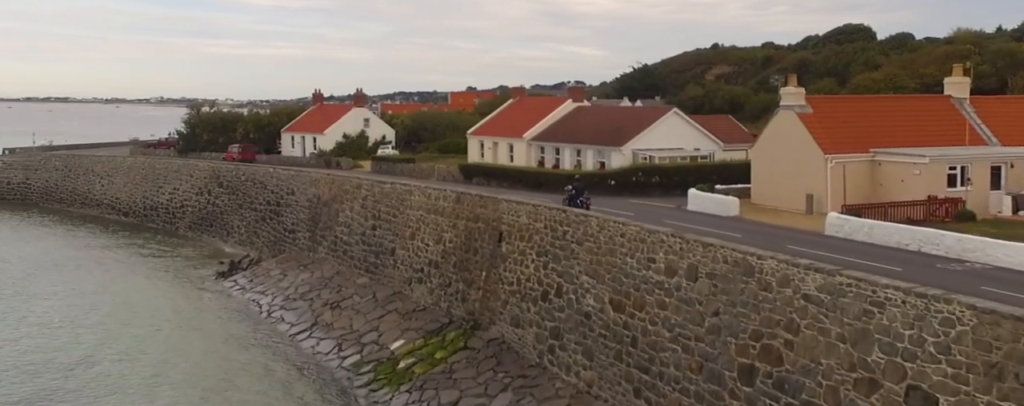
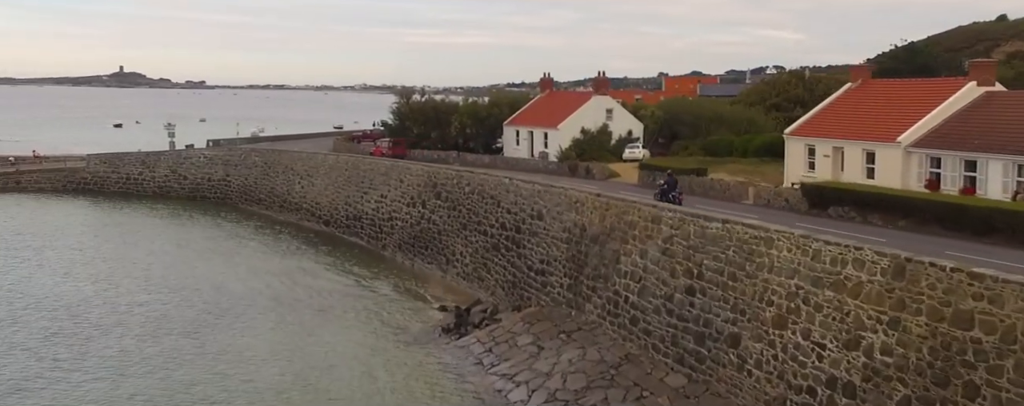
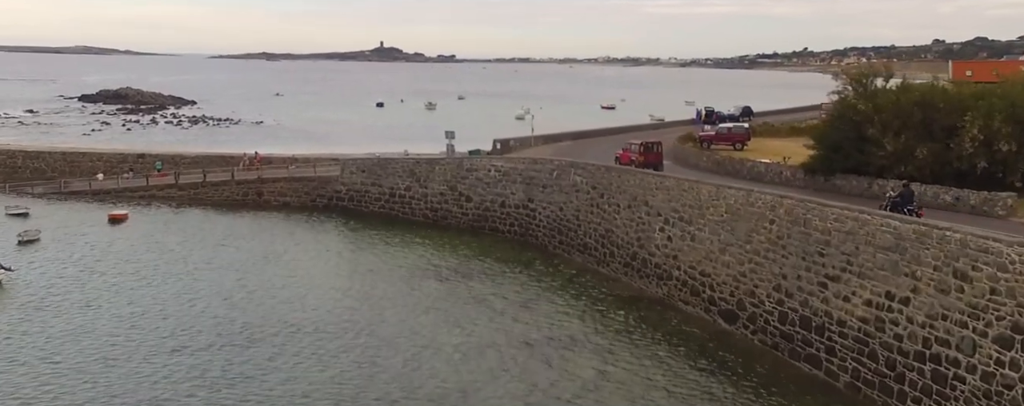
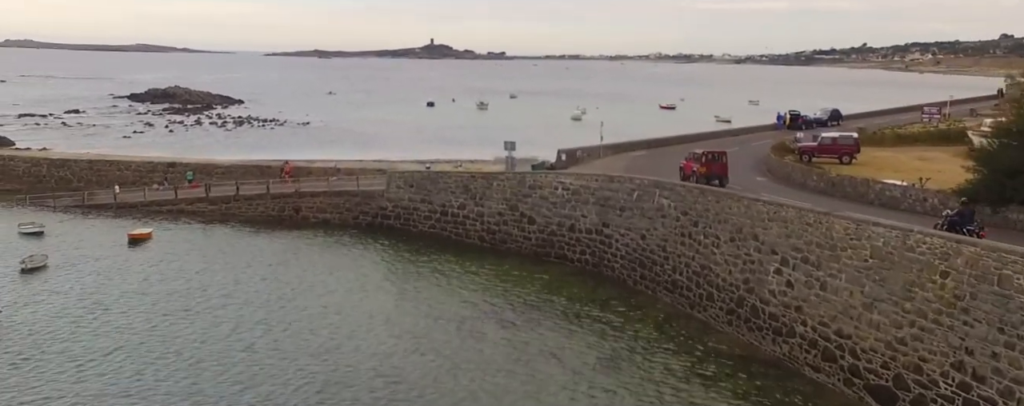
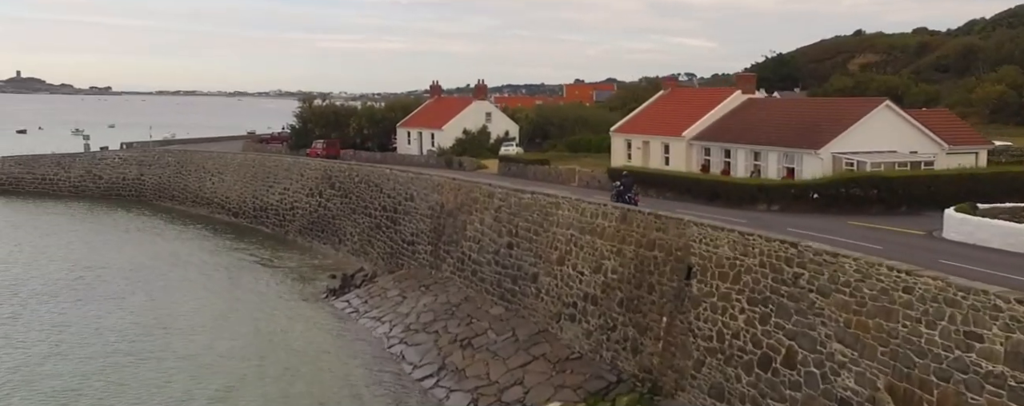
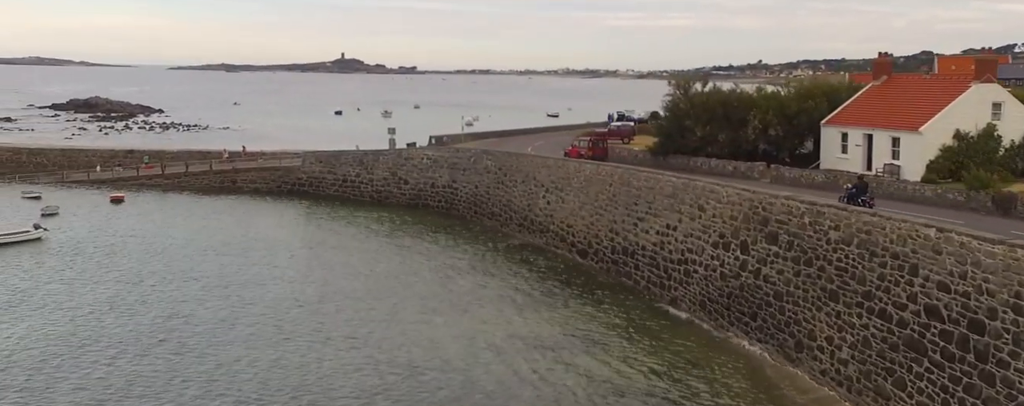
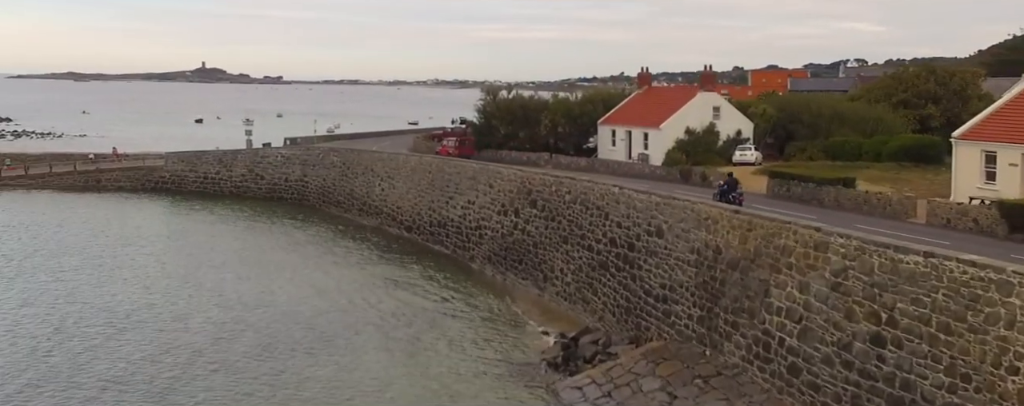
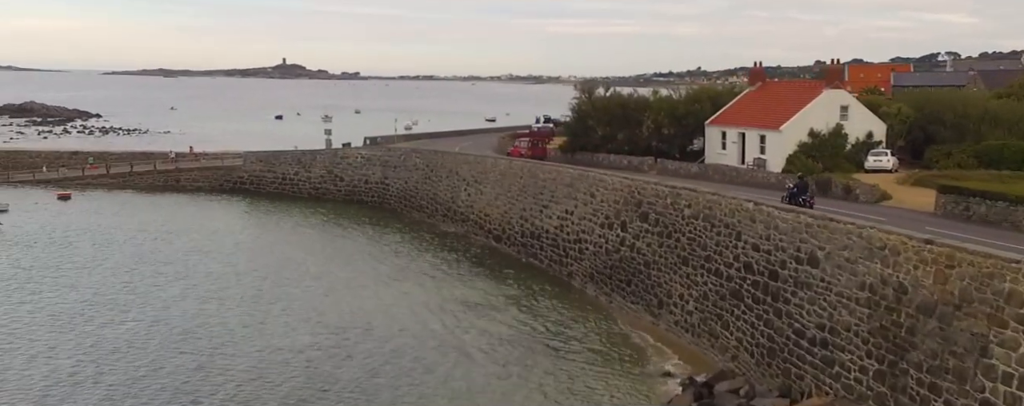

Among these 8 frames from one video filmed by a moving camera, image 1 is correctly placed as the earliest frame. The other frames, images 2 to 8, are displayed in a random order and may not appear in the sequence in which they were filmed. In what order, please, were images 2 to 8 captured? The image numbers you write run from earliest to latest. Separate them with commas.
5, 2, 7, 8, 6, 3, 4
